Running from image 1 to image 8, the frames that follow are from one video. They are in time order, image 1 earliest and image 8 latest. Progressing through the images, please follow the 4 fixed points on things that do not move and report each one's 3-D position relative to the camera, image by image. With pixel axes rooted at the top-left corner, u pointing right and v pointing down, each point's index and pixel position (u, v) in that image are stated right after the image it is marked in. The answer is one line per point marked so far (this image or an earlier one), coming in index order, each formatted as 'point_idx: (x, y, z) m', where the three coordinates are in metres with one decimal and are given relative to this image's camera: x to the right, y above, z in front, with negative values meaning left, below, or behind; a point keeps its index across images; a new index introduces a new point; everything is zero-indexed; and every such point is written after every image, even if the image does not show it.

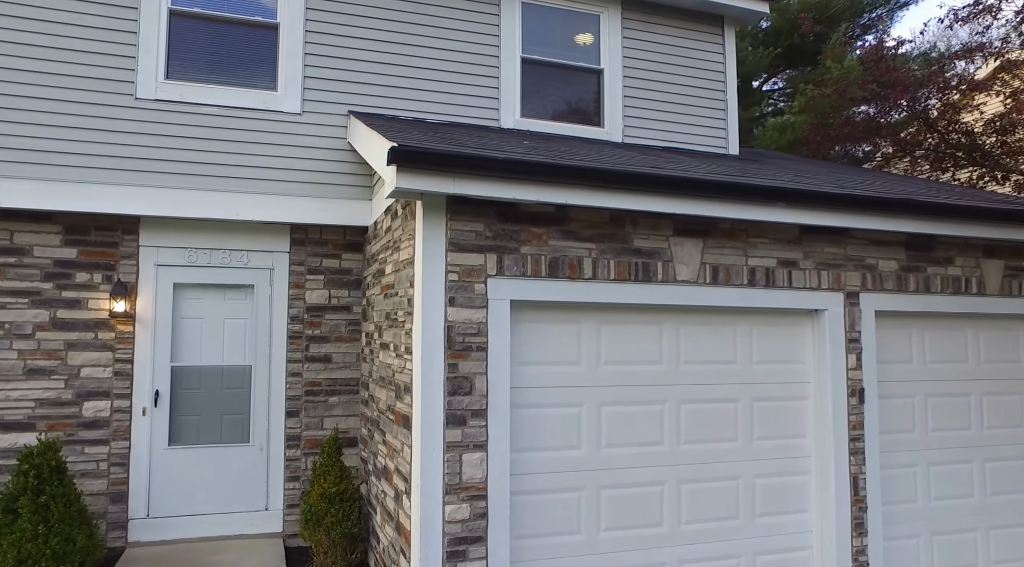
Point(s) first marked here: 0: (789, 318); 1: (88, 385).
0: (+1.9, -0.2, +5.4) m
1: (-3.2, -0.7, +5.8) m
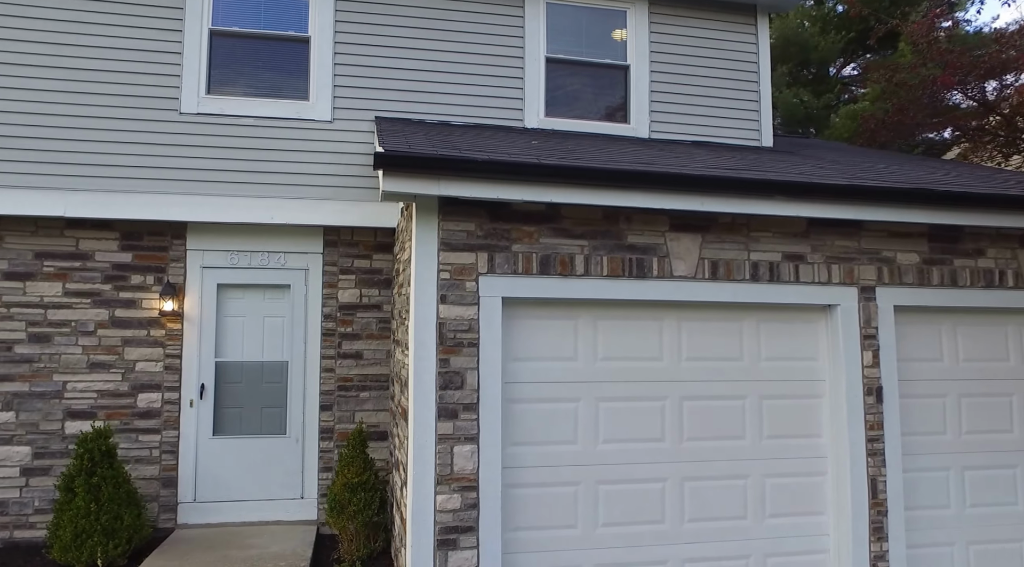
0: (+2.0, -0.2, +5.3) m
1: (-3.1, -0.8, +6.3) m
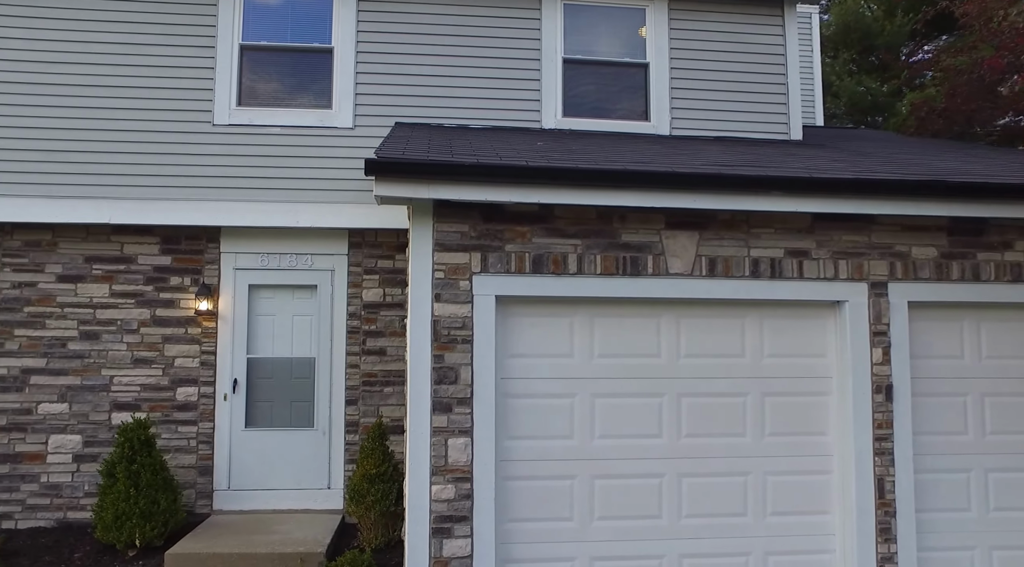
0: (+2.0, -0.2, +5.2) m
1: (-2.9, -0.8, +6.8) m
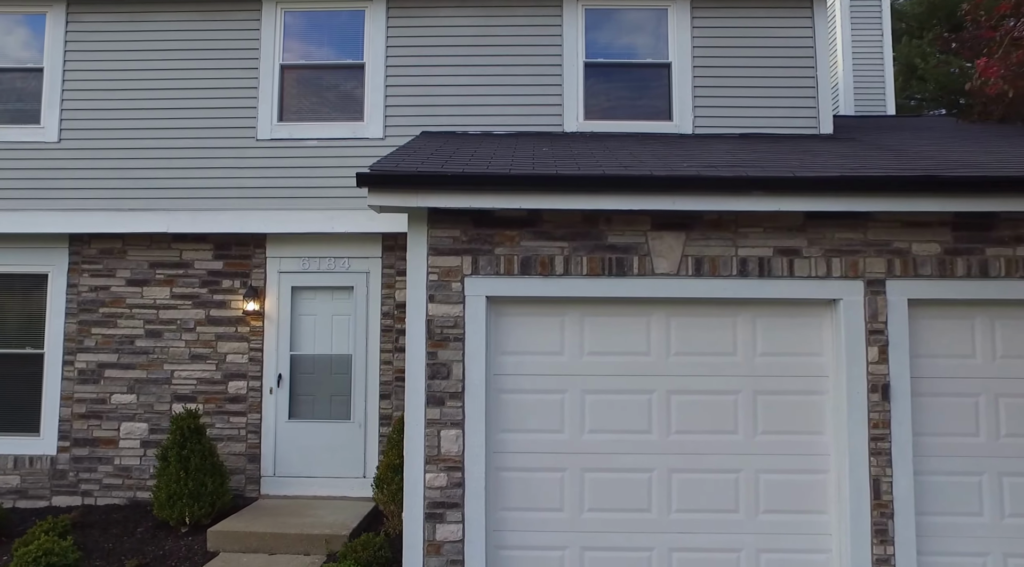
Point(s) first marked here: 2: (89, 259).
0: (+1.9, -0.2, +5.2) m
1: (-2.7, -0.8, +7.4) m
2: (-4.2, +0.3, +7.6) m
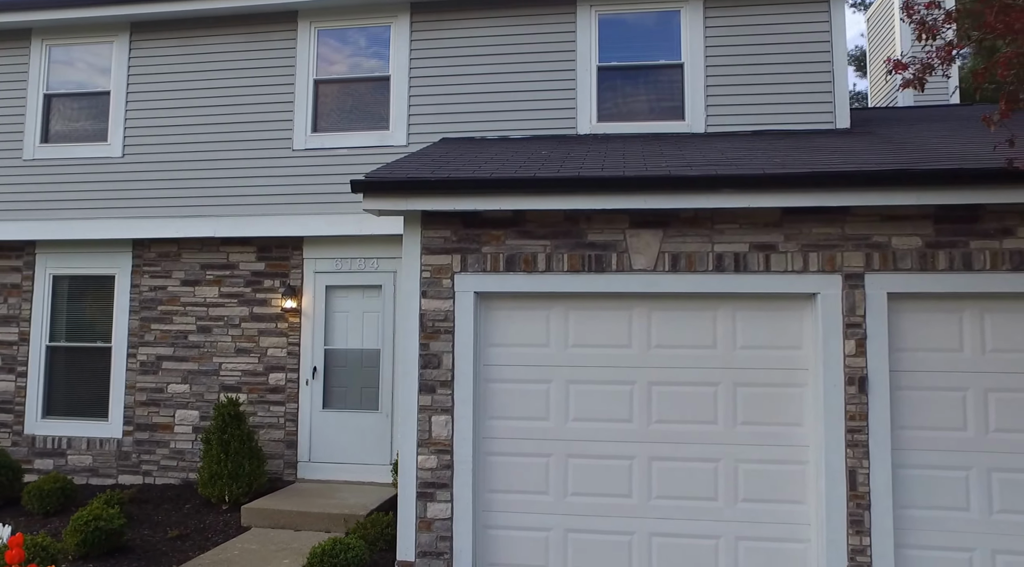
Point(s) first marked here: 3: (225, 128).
0: (+1.8, -0.1, +5.3) m
1: (-2.5, -0.8, +8.0) m
2: (-4.0, +0.2, +8.4) m
3: (-3.1, +1.7, +8.3) m
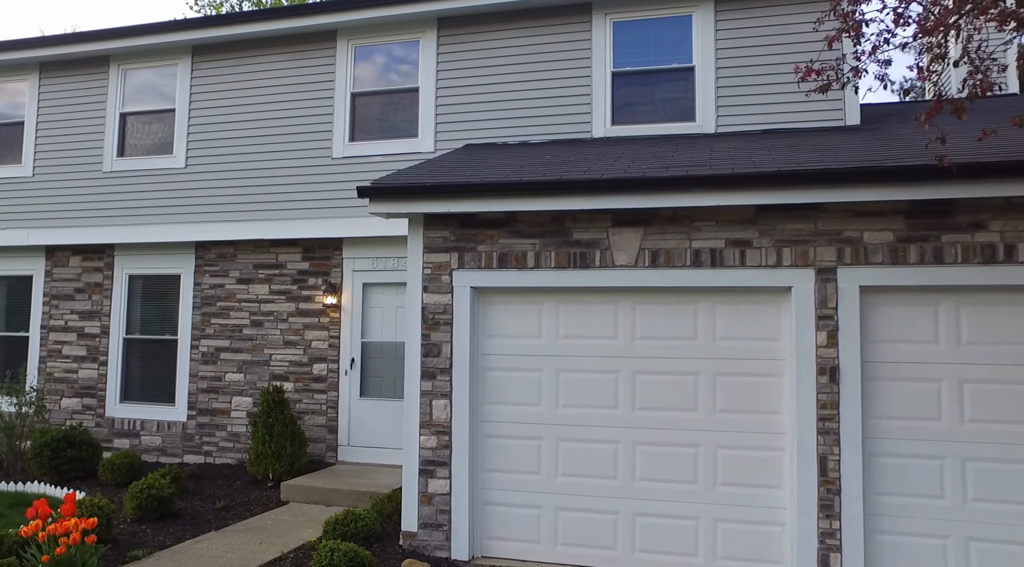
0: (+1.8, -0.1, +5.5) m
1: (-2.2, -0.8, +8.7) m
2: (-3.7, +0.3, +9.3) m
3: (-2.8, +1.7, +9.0) m
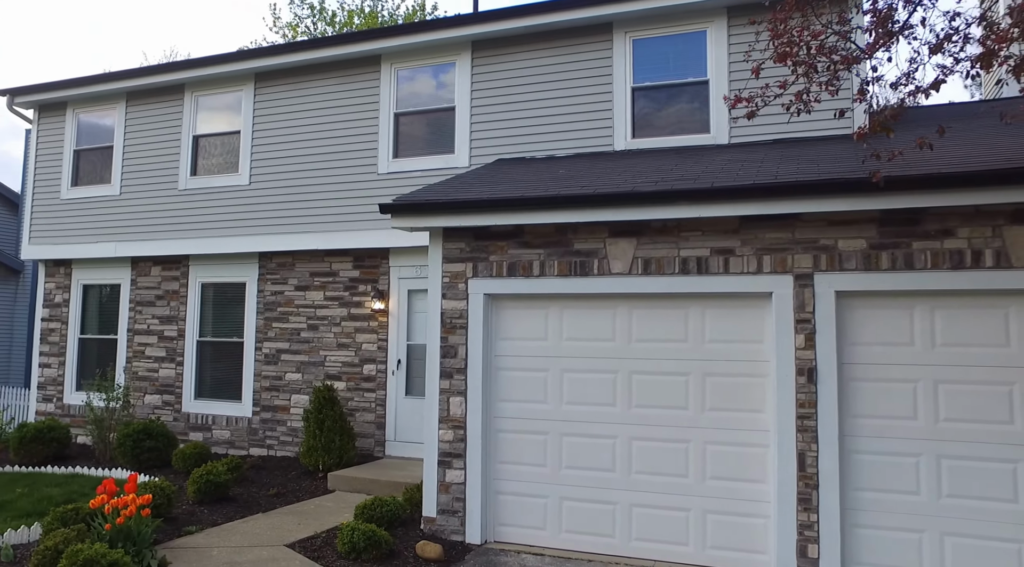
0: (+1.8, -0.1, +5.8) m
1: (-1.9, -0.9, +9.5) m
2: (-3.2, +0.2, +10.2) m
3: (-2.4, +1.6, +9.9) m
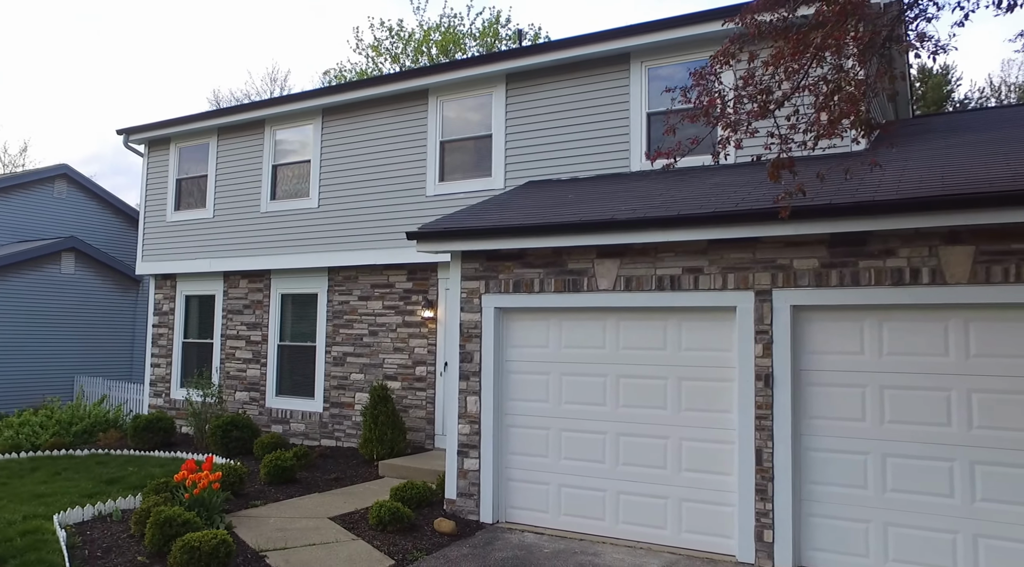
0: (+1.7, -0.3, +6.6) m
1: (-1.4, -1.0, +10.7) m
2: (-2.7, 0.0, +11.6) m
3: (-1.9, +1.5, +11.1) m
